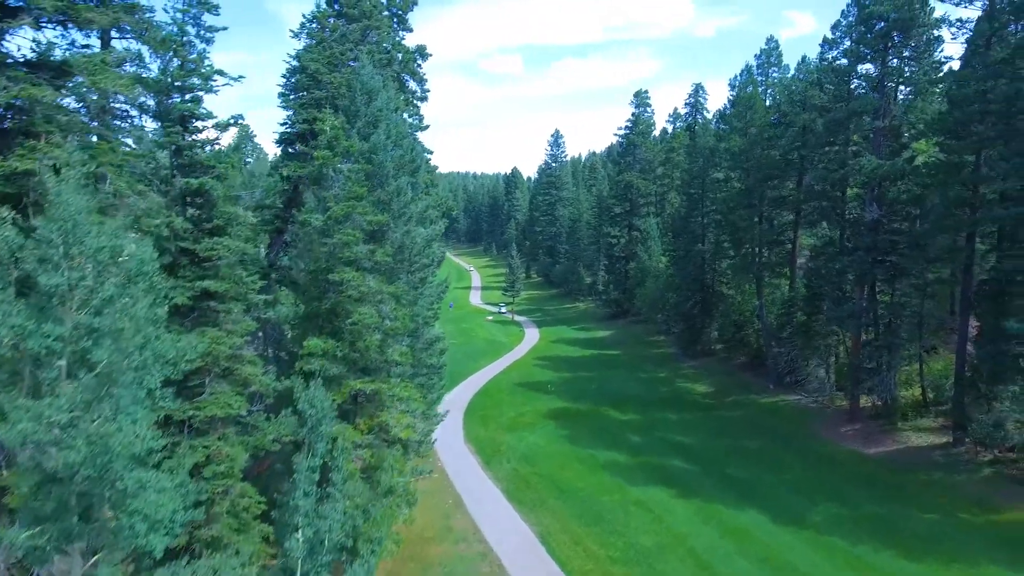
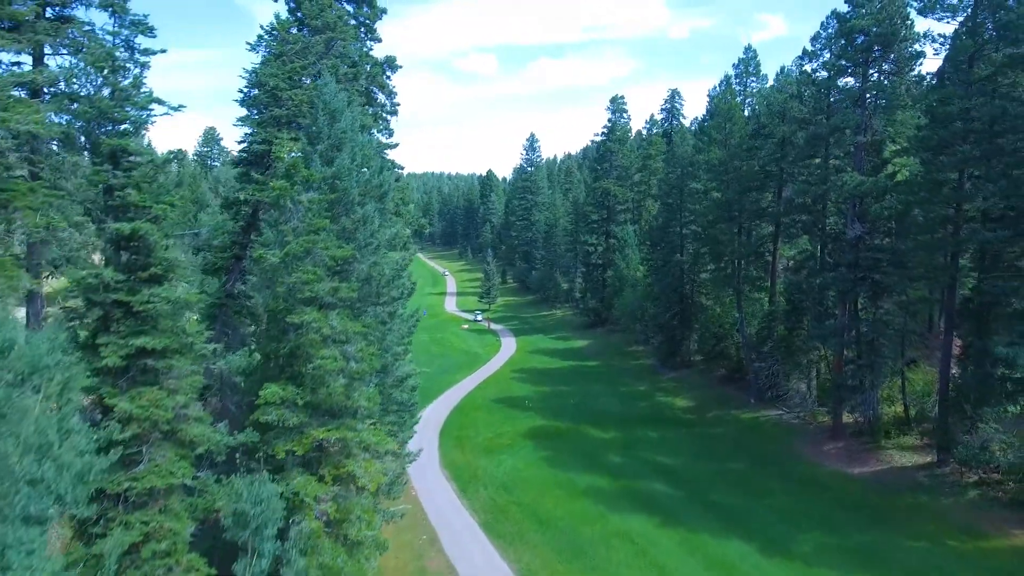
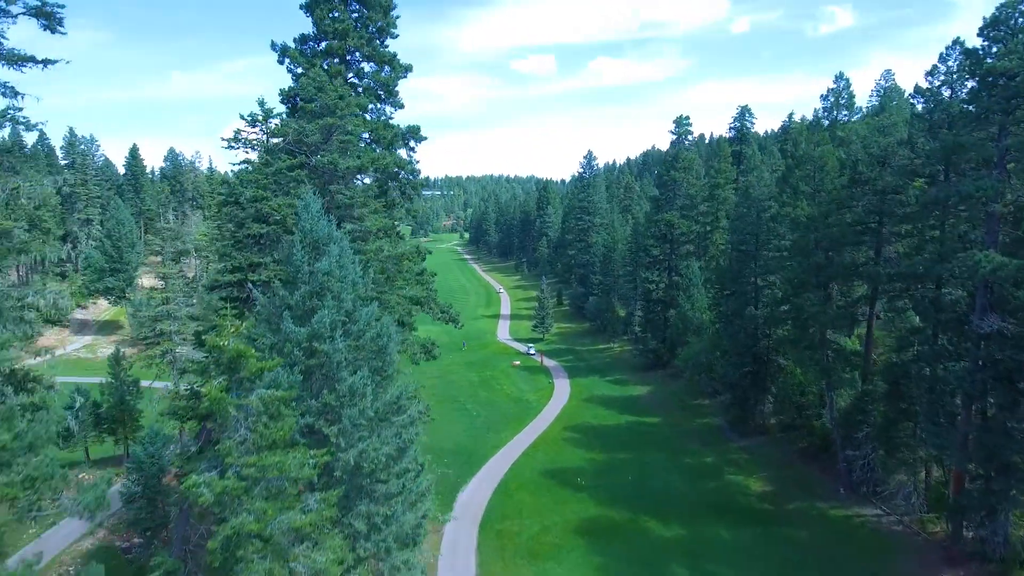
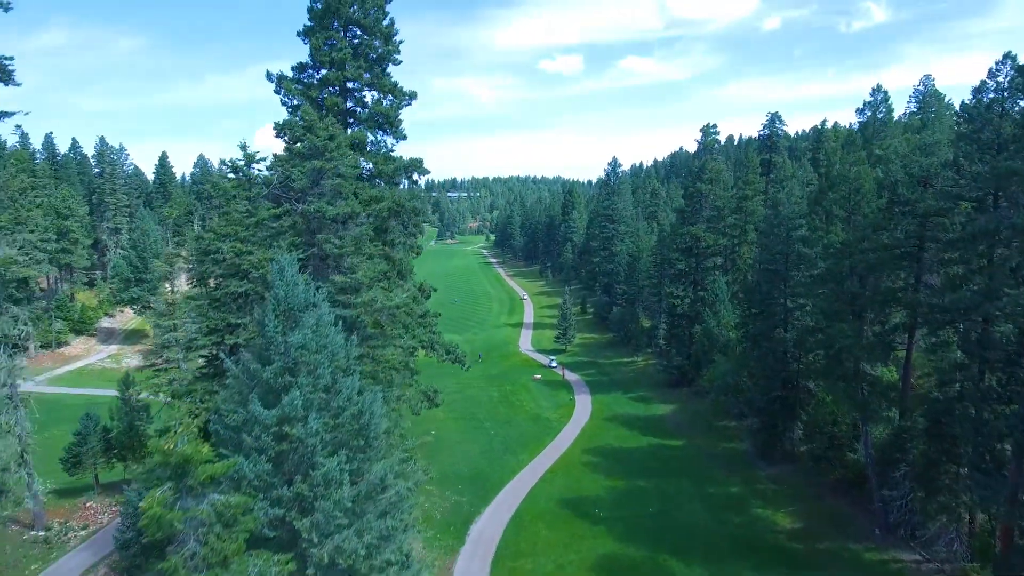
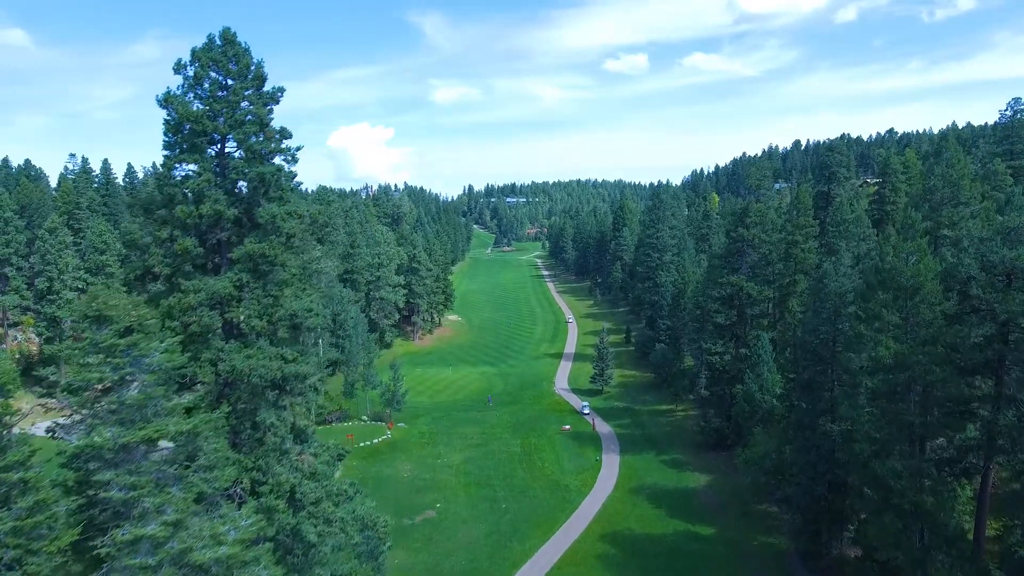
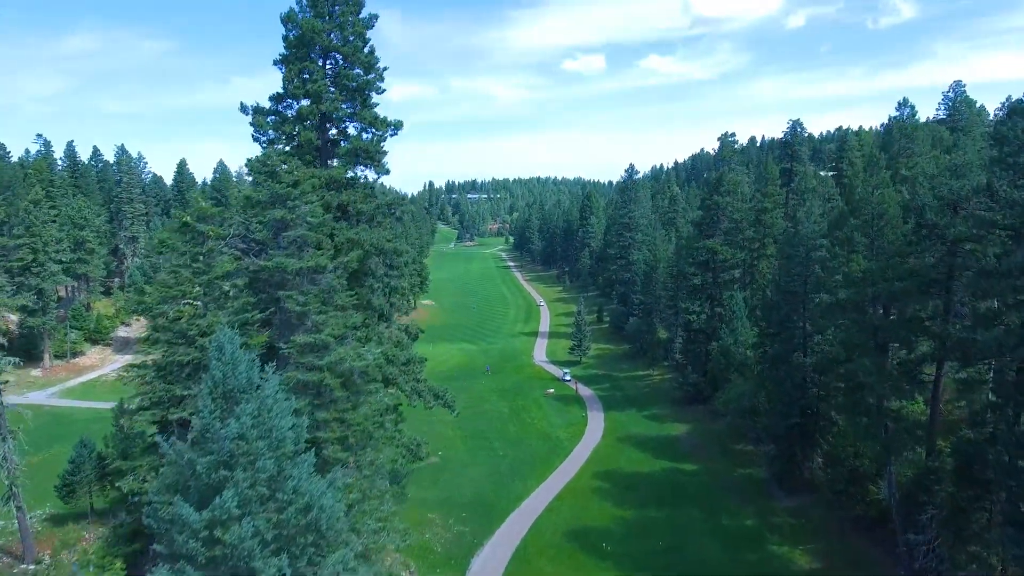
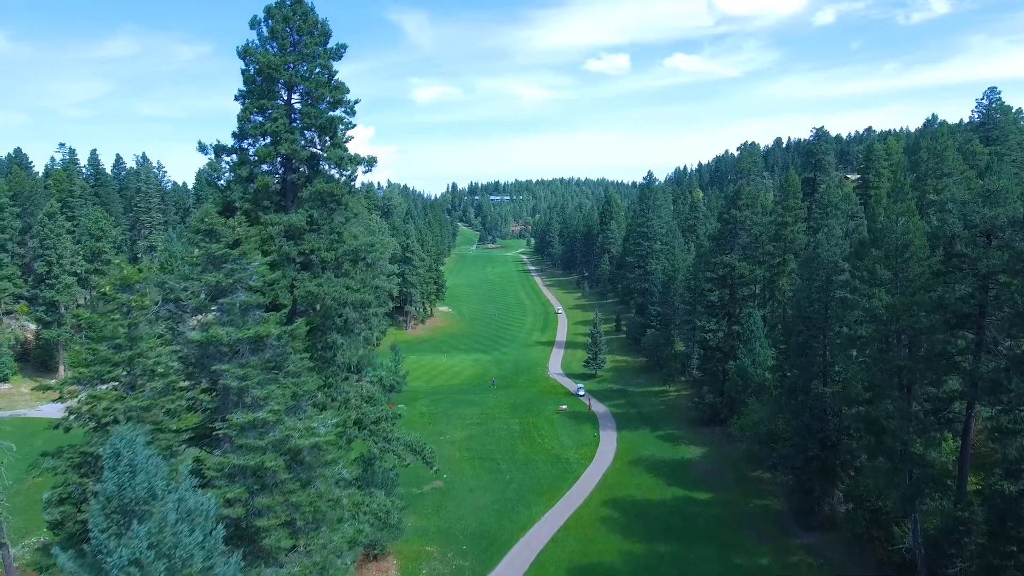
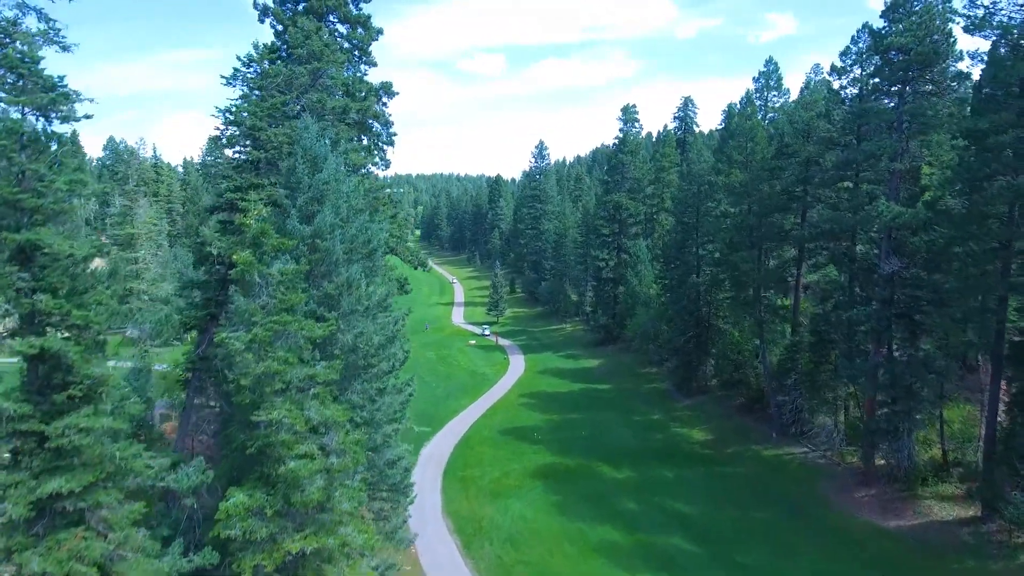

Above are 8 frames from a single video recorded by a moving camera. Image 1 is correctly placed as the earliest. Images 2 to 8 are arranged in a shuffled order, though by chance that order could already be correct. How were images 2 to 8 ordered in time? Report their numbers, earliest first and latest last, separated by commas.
2, 8, 3, 4, 6, 7, 5
